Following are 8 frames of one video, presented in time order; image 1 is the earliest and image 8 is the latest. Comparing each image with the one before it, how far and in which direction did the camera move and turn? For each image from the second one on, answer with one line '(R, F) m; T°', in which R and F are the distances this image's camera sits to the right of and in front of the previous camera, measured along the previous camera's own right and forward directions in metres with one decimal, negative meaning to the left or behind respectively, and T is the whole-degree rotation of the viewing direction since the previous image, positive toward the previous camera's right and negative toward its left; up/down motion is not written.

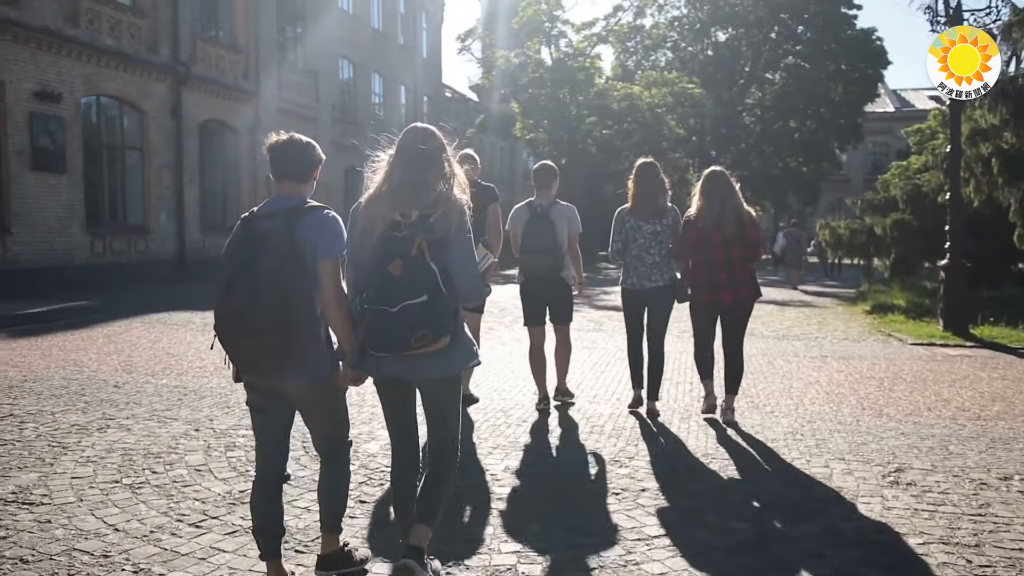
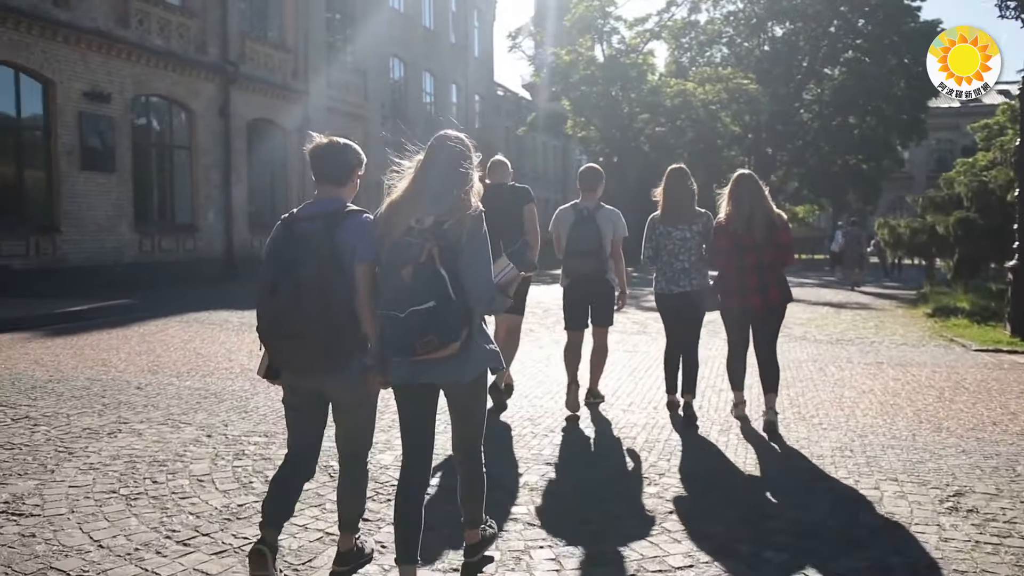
(+0.2, +0.4) m; -3°
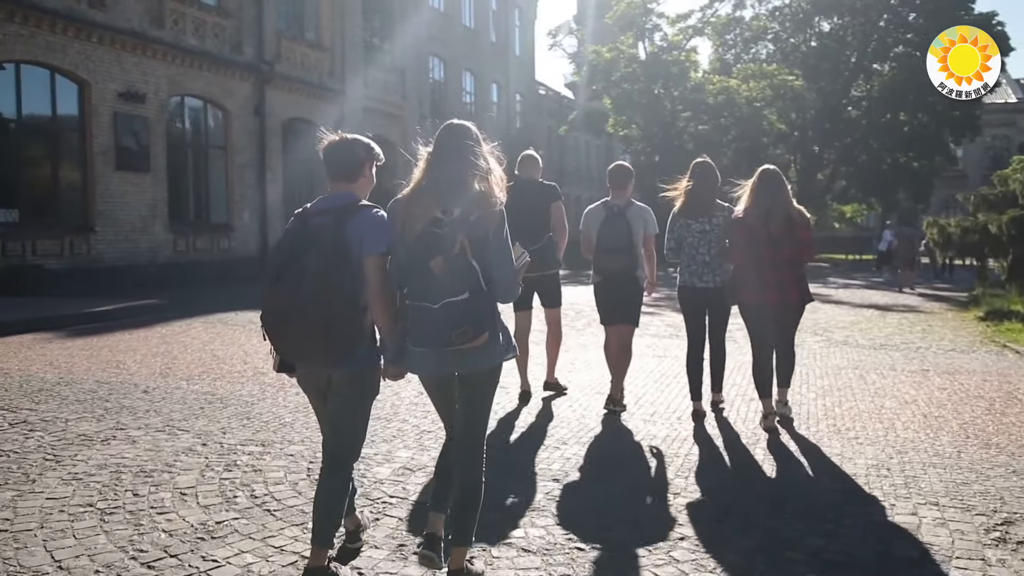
(+0.2, +0.4) m; -3°
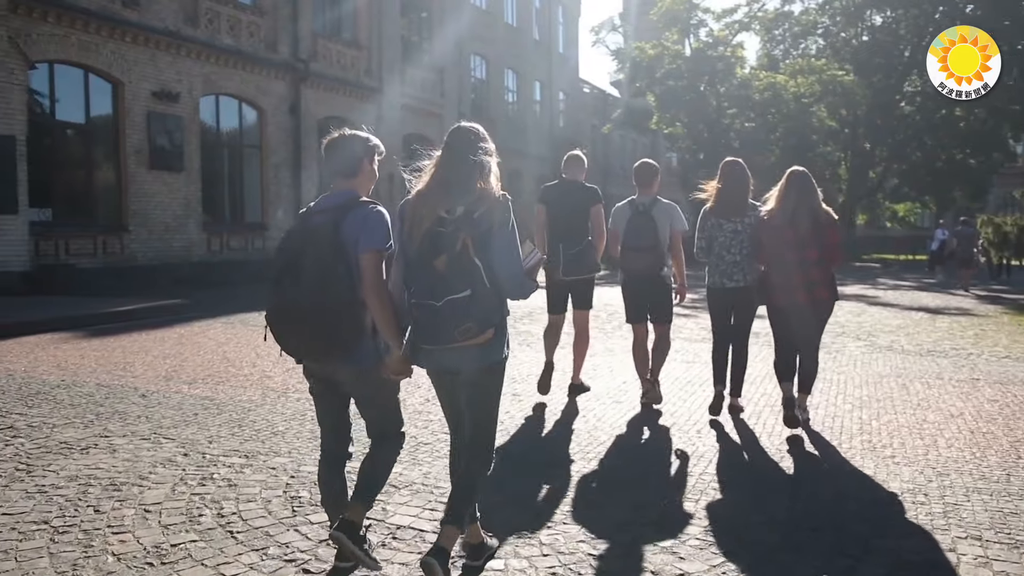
(+0.3, +0.5) m; -3°
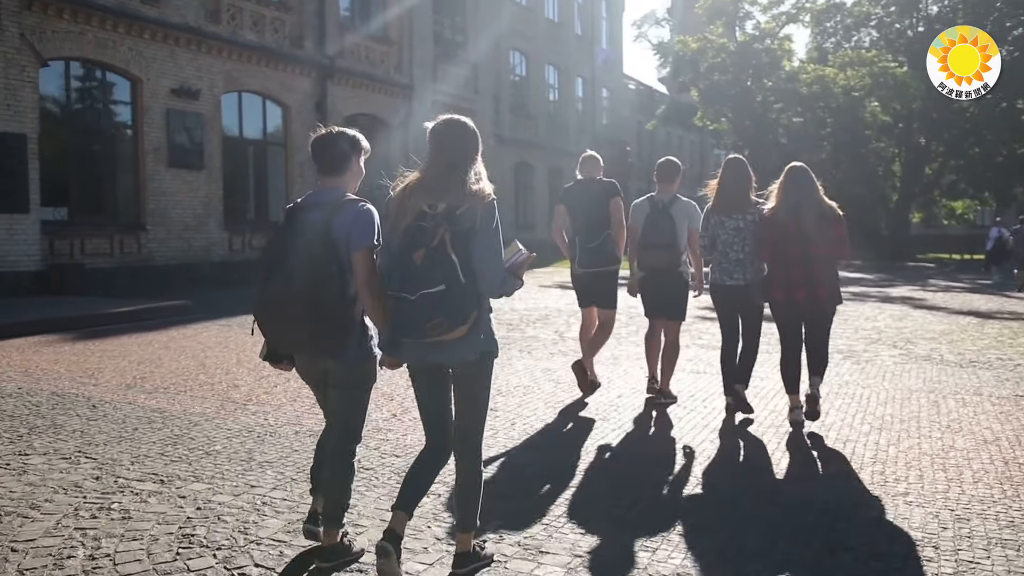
(+0.5, +0.7) m; -3°
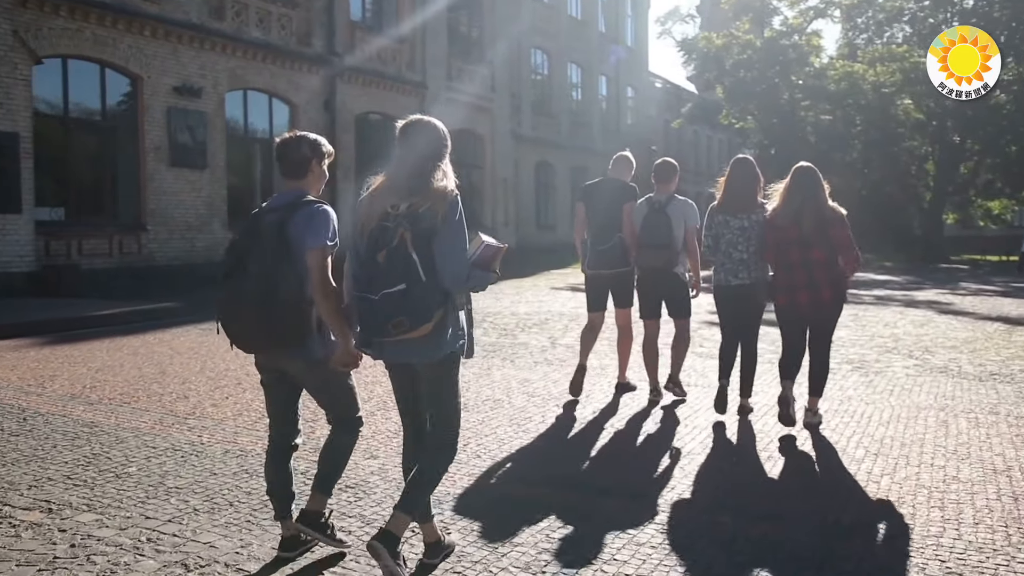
(+0.5, +0.6) m; -2°
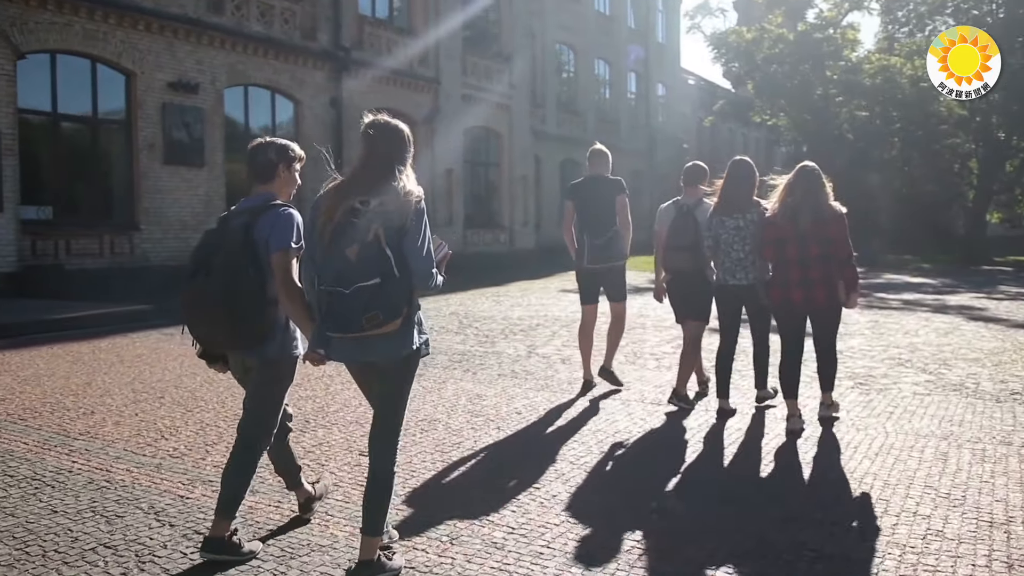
(+0.7, +0.8) m; -3°
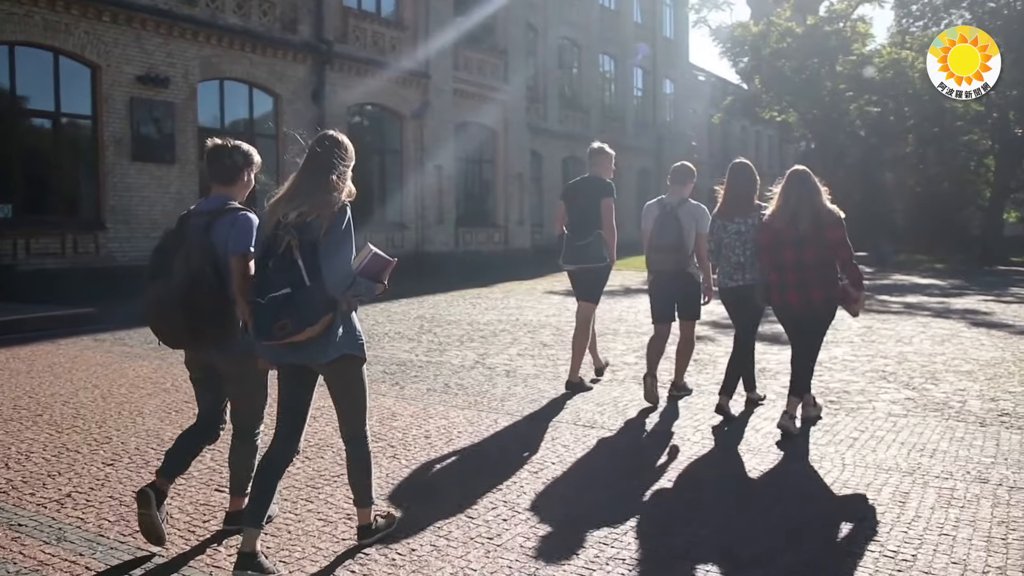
(+0.6, +0.8) m; -1°
